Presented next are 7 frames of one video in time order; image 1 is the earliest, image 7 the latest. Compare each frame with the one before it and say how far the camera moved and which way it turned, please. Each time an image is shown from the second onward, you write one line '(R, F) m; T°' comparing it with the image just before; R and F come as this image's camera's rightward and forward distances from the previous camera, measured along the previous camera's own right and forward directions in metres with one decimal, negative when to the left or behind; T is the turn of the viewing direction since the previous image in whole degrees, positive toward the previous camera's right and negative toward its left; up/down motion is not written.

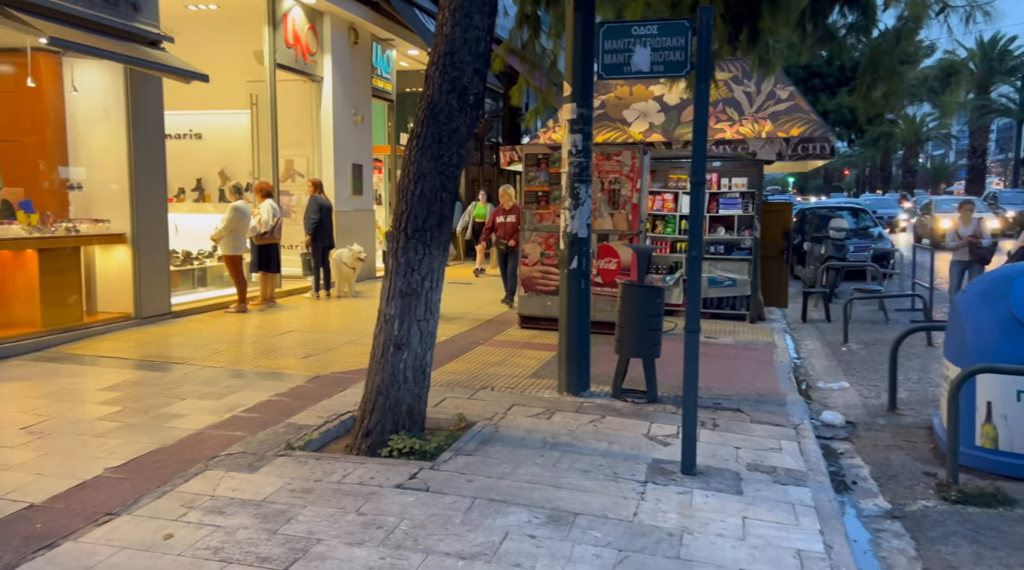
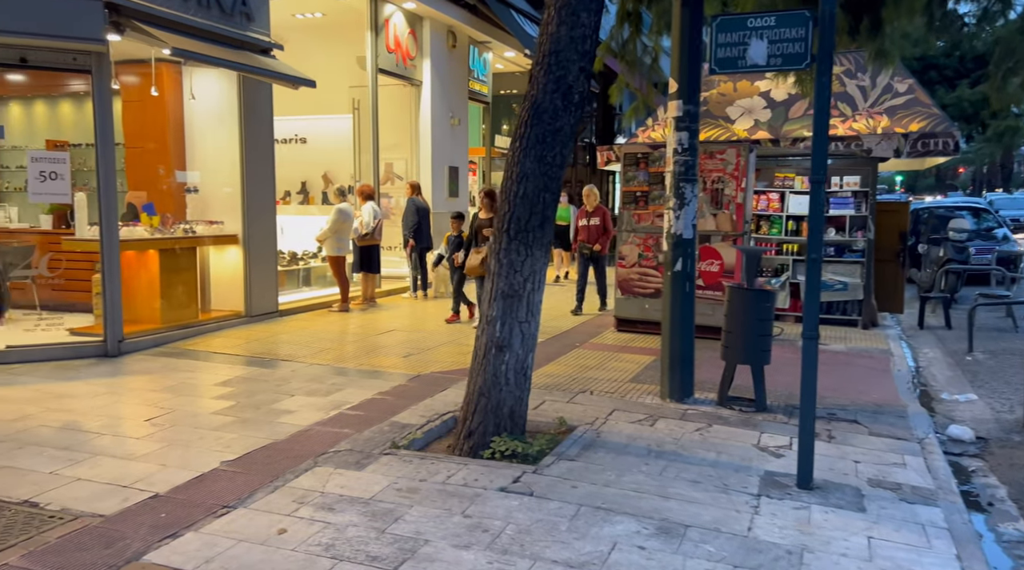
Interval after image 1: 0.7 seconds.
(-0.1, 0.0) m; -6°
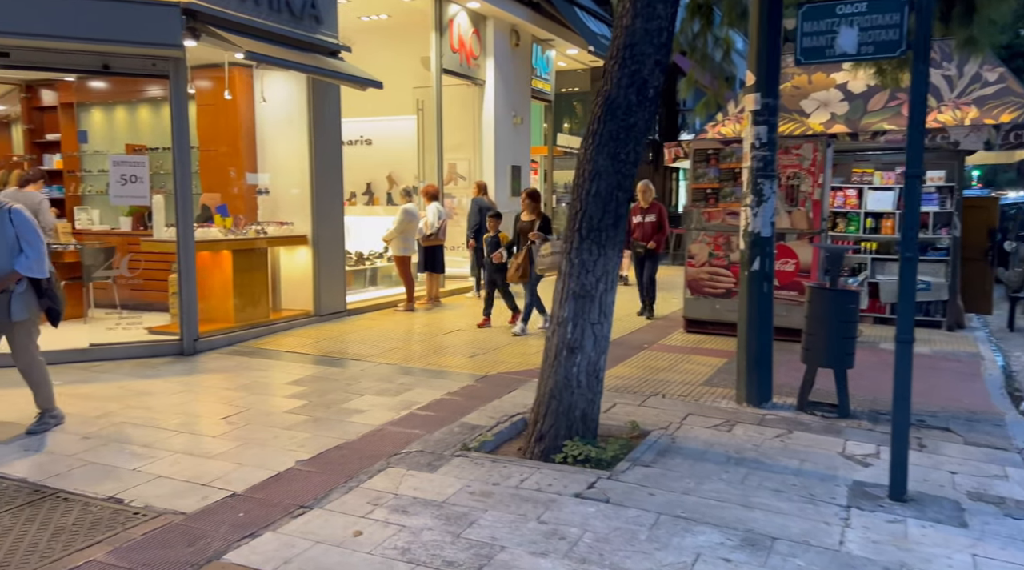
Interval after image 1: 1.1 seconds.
(-0.1, +0.1) m; -4°
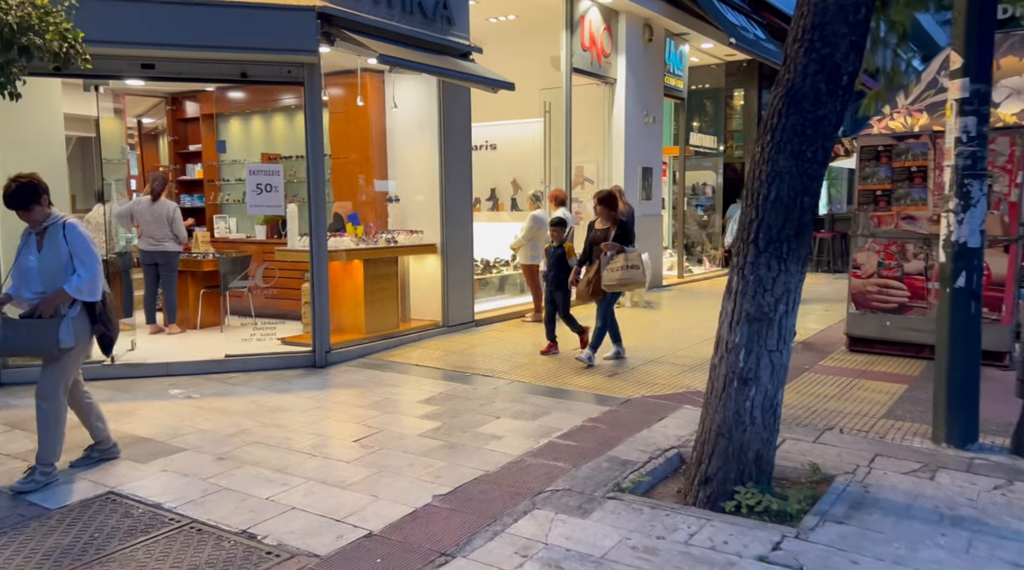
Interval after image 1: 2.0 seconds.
(-0.2, +0.5) m; -8°
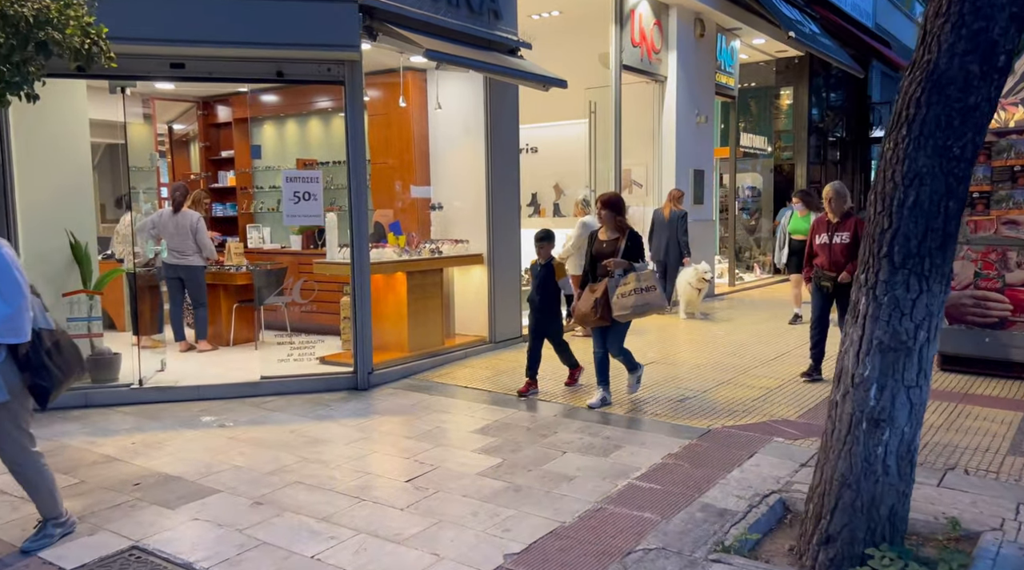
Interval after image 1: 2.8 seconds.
(-0.2, +0.6) m; -2°
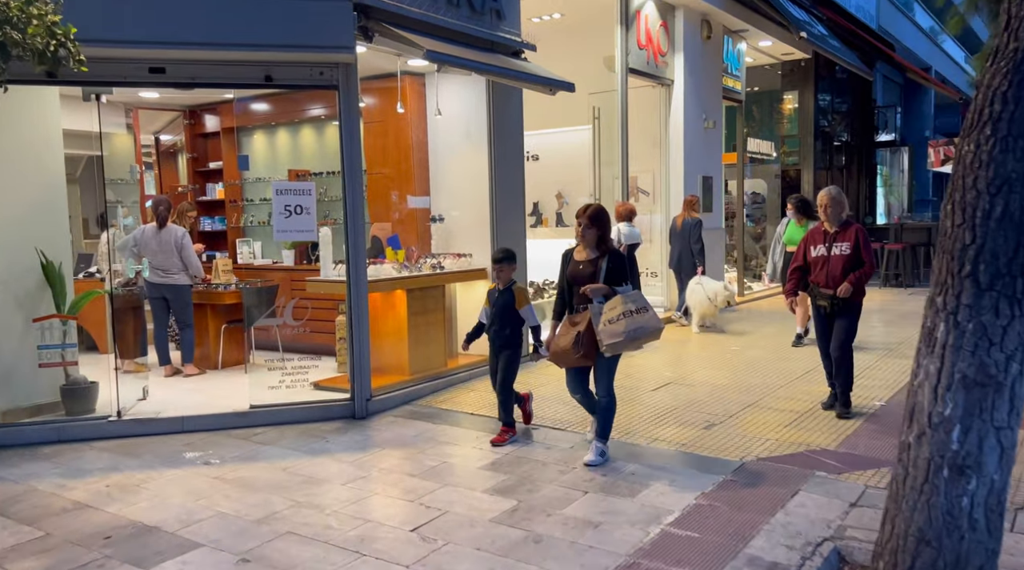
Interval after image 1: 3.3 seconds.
(-0.1, +0.5) m; 0°
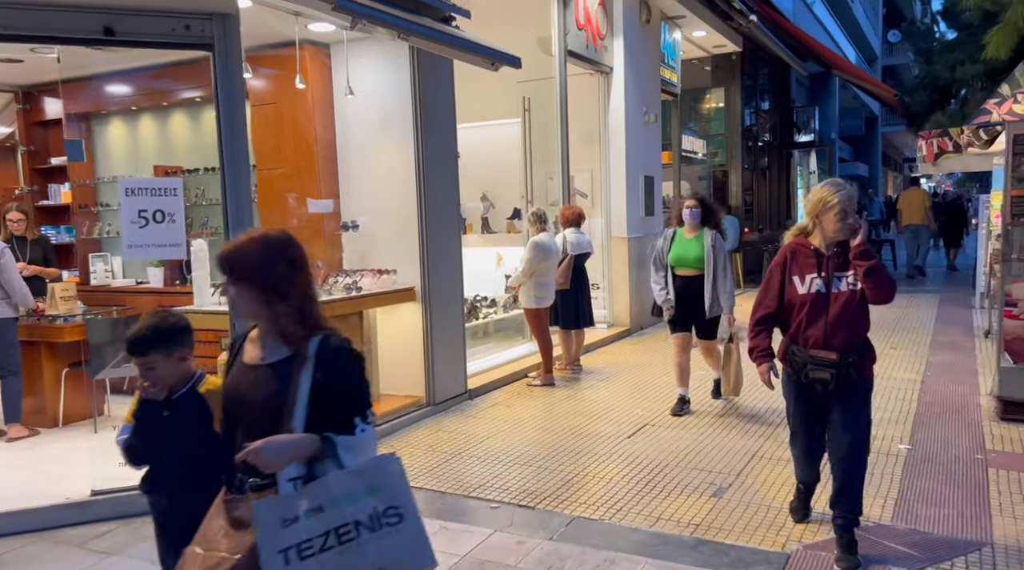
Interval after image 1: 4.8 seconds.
(-0.2, +1.5) m; +7°
